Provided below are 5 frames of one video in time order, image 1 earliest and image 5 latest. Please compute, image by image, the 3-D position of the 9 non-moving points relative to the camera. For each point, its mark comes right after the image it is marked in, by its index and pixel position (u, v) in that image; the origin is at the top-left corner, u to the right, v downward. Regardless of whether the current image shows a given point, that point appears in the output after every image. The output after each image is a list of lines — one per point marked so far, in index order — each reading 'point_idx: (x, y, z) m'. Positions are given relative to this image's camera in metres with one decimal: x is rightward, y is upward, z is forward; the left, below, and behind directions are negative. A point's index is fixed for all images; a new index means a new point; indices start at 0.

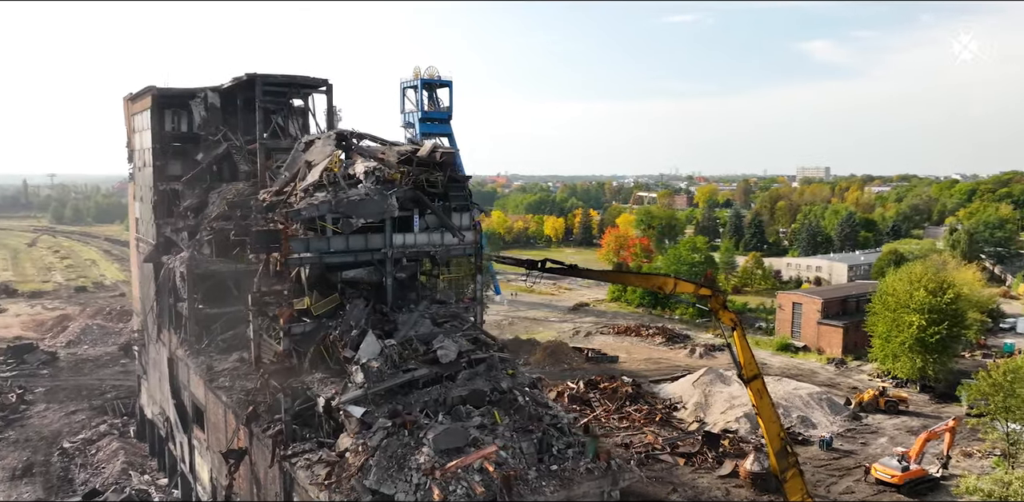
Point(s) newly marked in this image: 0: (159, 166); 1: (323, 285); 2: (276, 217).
0: (-11.2, +2.8, +19.9) m
1: (-3.5, -0.6, +11.0) m
2: (-4.2, +0.6, +10.5) m
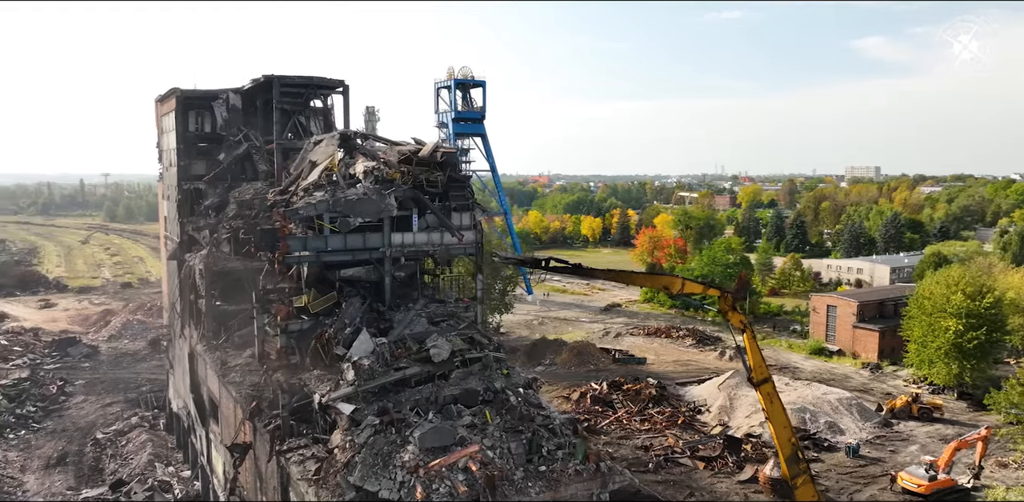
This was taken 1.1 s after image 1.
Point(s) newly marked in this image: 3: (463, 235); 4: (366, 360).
0: (-10.8, +2.8, +20.4) m
1: (-3.5, -0.6, +11.1) m
2: (-4.2, +0.6, +10.7) m
3: (-1.0, +0.3, +12.0) m
4: (-2.1, -1.6, +8.9) m
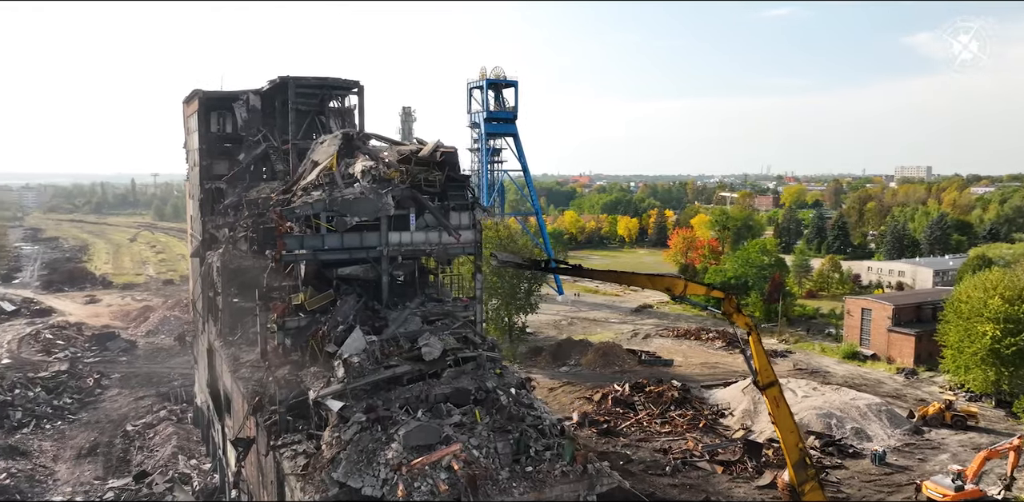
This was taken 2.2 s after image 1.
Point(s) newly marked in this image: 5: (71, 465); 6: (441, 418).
0: (-10.3, +2.9, +20.9) m
1: (-3.5, -0.5, +11.3) m
2: (-4.3, +0.6, +10.8) m
3: (-1.0, +0.3, +12.0) m
4: (-2.2, -1.5, +9.0) m
5: (-13.9, -6.8, +19.7) m
6: (-1.0, -2.2, +8.3) m
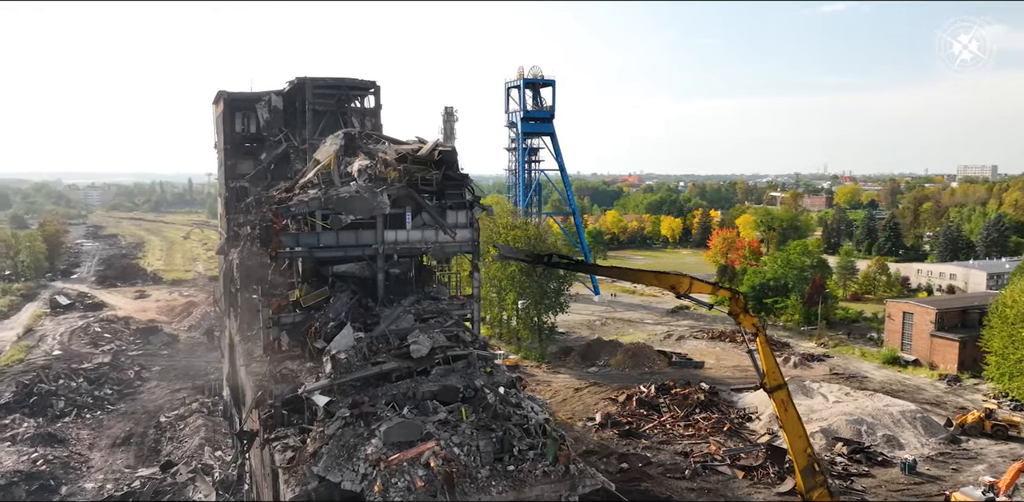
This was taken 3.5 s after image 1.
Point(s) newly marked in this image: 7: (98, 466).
0: (-9.8, +3.0, +21.4) m
1: (-3.6, -0.5, +11.5) m
2: (-4.3, +0.7, +11.1) m
3: (-0.9, +0.3, +12.0) m
4: (-2.4, -1.5, +9.1) m
5: (-13.5, -6.7, +20.4) m
6: (-1.2, -2.2, +8.3) m
7: (-12.9, -6.7, +19.4) m
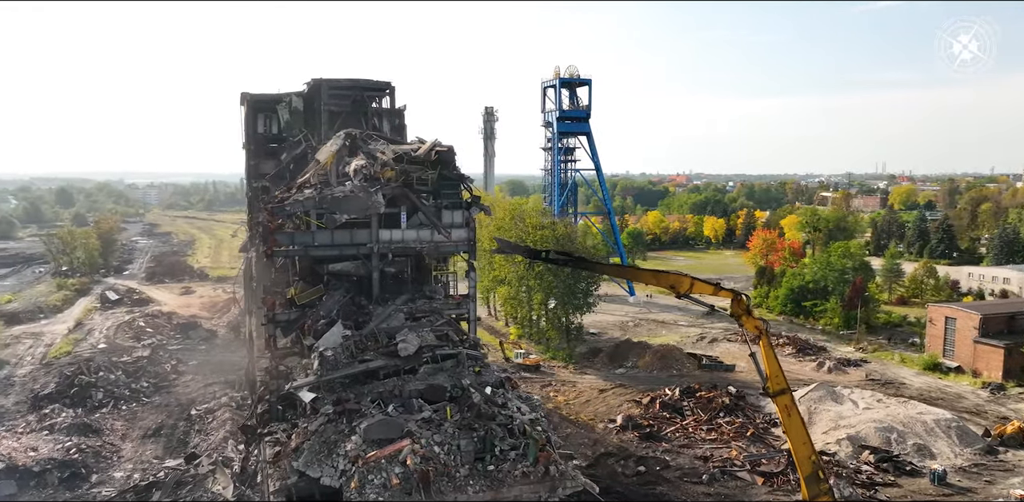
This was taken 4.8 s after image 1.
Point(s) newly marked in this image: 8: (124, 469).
0: (-9.3, +3.1, +21.9) m
1: (-3.6, -0.5, +11.7) m
2: (-4.4, +0.7, +11.3) m
3: (-1.0, +0.4, +12.1) m
4: (-2.6, -1.5, +9.2) m
5: (-13.1, -6.6, +21.1) m
6: (-1.4, -2.2, +8.4) m
7: (-12.6, -6.6, +20.1) m
8: (-11.5, -6.5, +18.3) m
